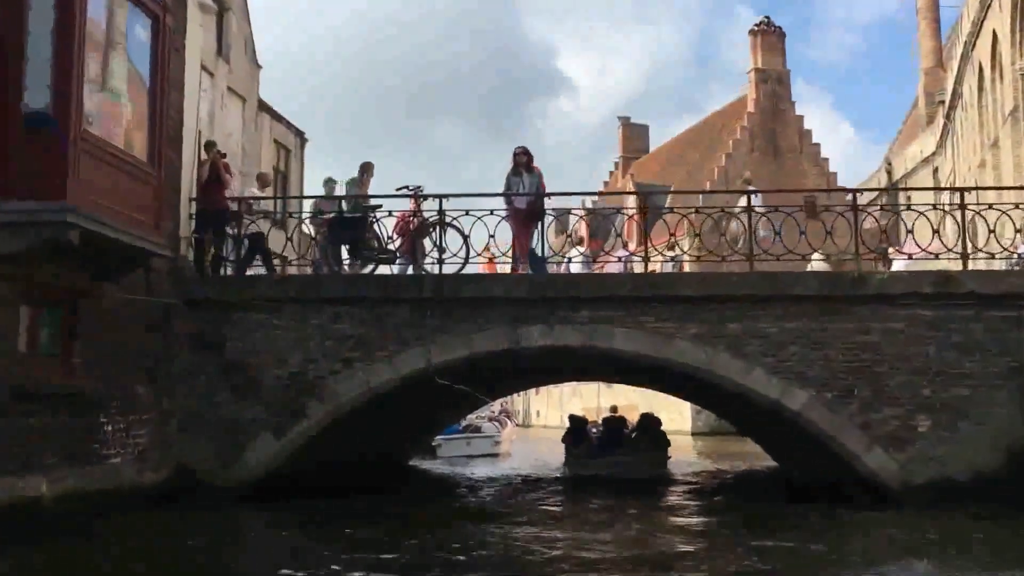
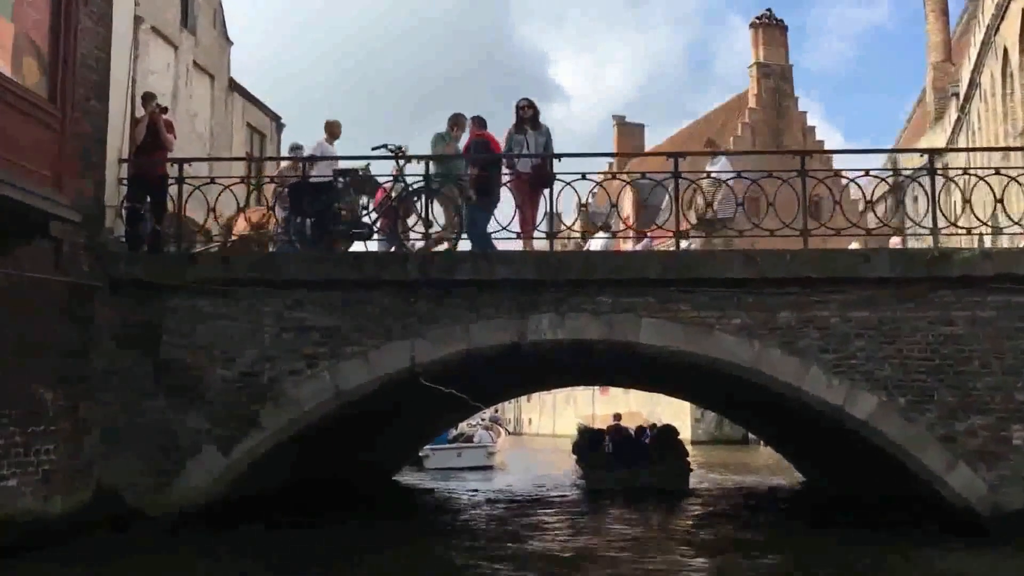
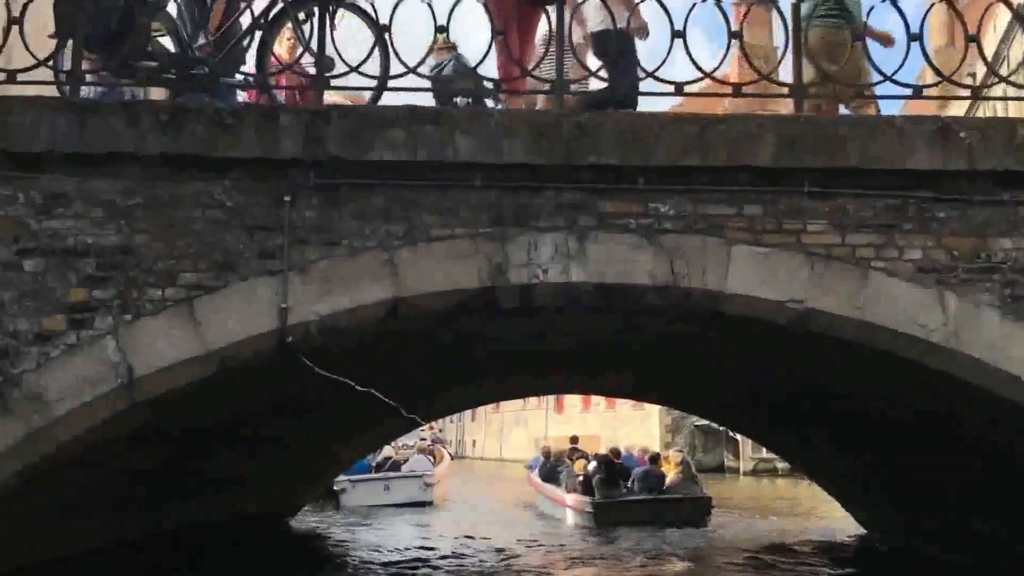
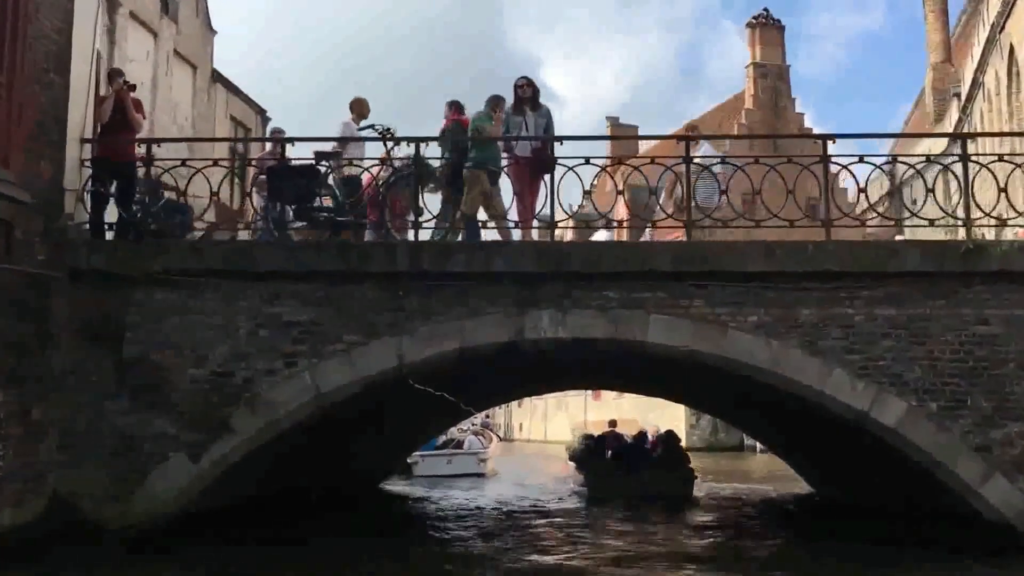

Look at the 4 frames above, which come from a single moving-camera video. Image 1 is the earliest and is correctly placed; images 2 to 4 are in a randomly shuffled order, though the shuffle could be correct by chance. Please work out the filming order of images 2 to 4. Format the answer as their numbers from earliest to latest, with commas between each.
2, 4, 3
